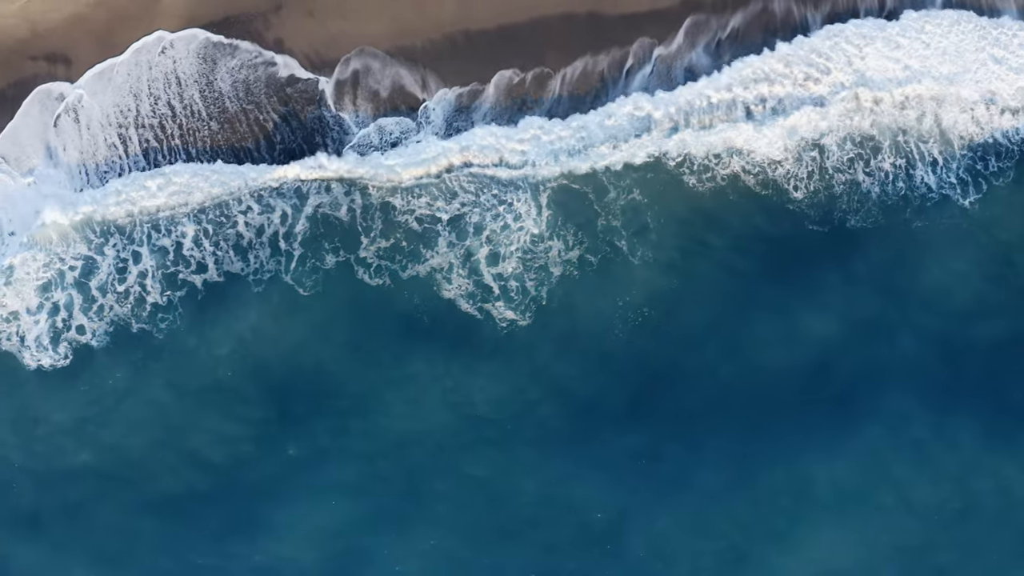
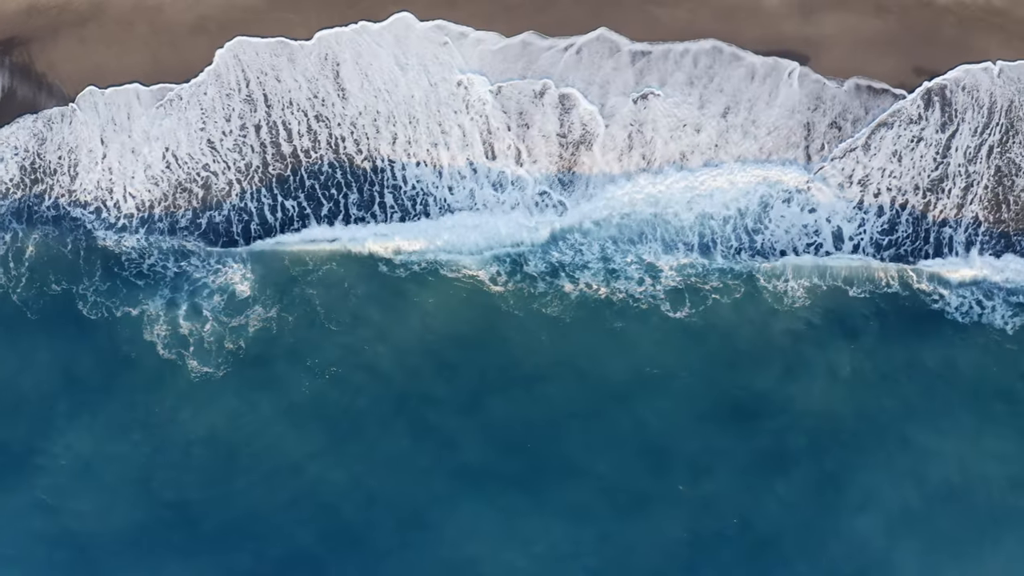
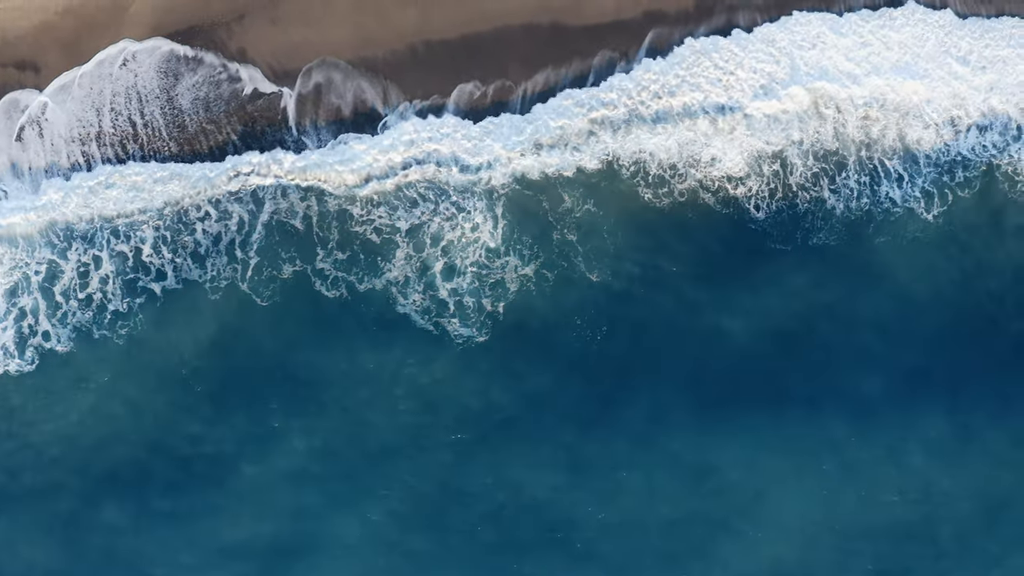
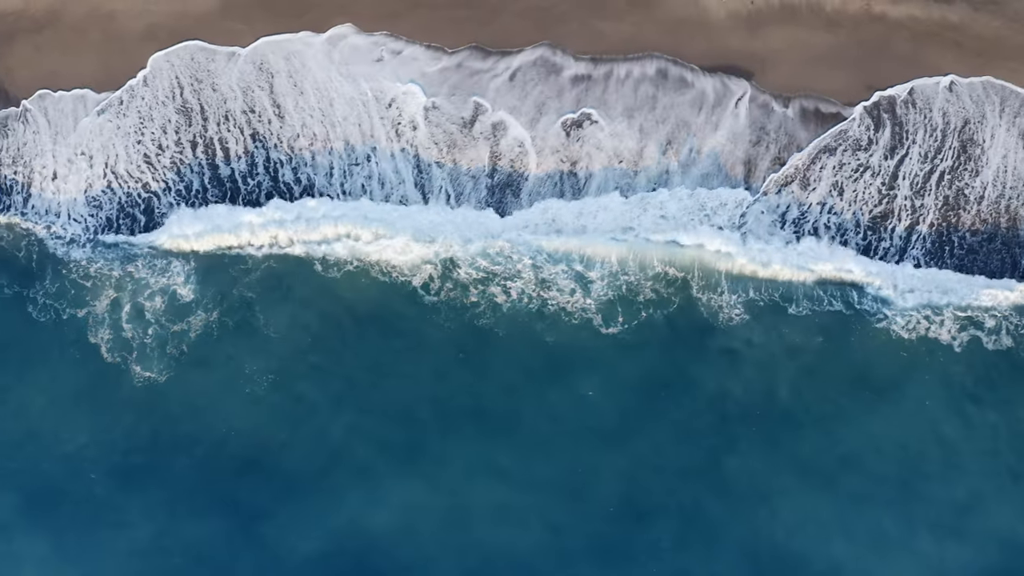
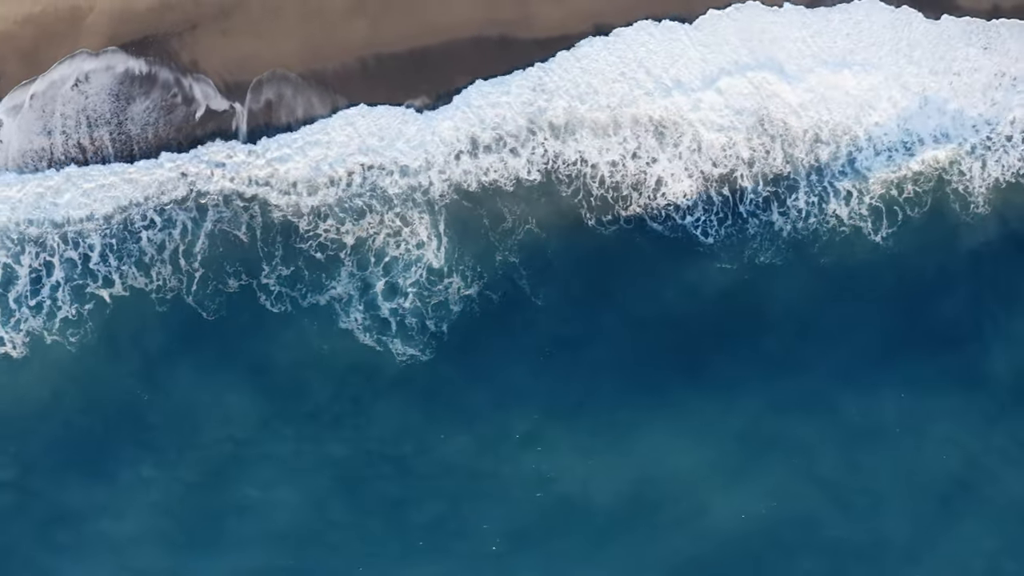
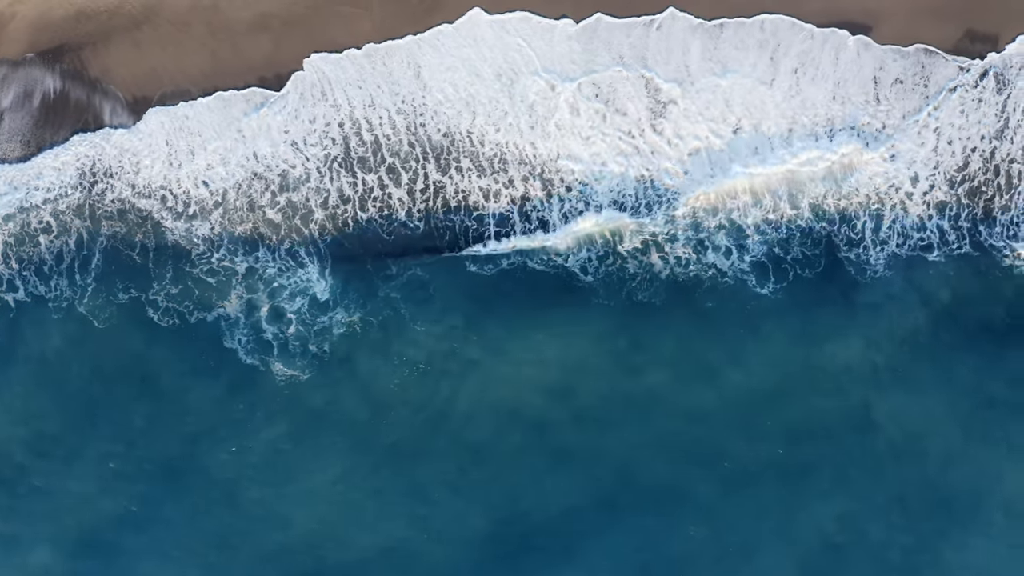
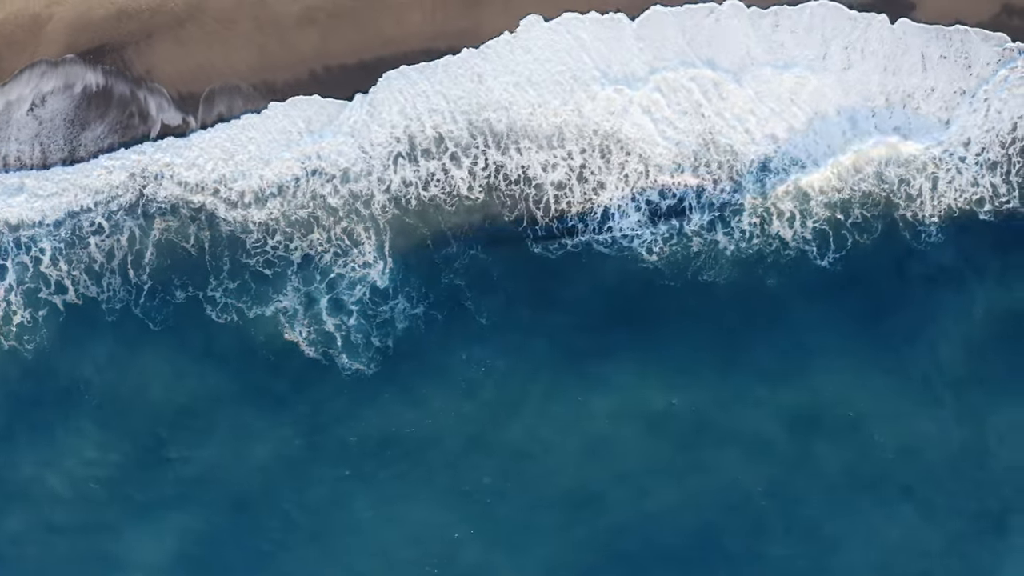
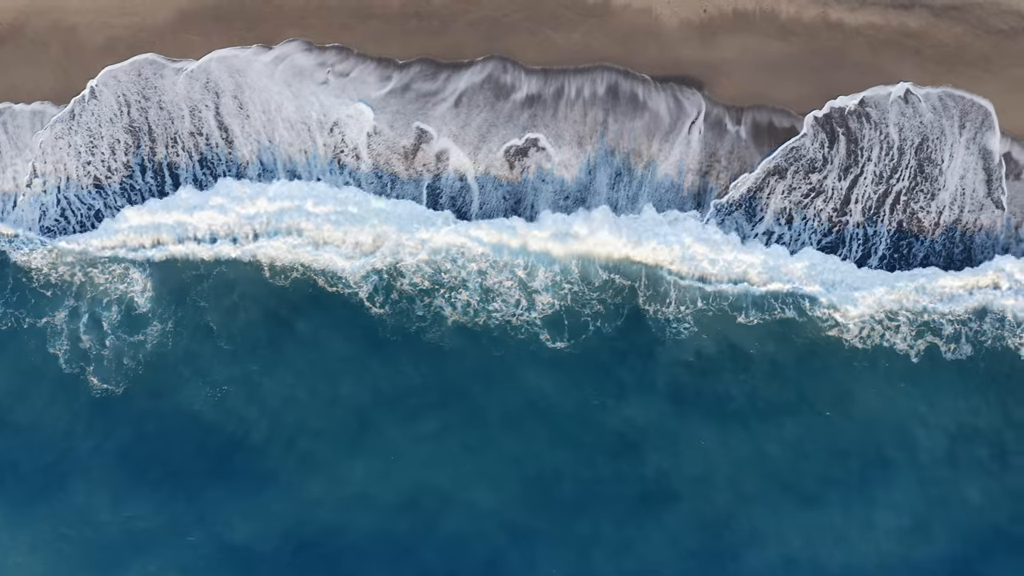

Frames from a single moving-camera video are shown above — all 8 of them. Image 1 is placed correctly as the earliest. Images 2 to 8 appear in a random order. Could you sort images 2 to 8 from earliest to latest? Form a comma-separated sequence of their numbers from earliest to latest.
3, 5, 7, 6, 2, 4, 8
